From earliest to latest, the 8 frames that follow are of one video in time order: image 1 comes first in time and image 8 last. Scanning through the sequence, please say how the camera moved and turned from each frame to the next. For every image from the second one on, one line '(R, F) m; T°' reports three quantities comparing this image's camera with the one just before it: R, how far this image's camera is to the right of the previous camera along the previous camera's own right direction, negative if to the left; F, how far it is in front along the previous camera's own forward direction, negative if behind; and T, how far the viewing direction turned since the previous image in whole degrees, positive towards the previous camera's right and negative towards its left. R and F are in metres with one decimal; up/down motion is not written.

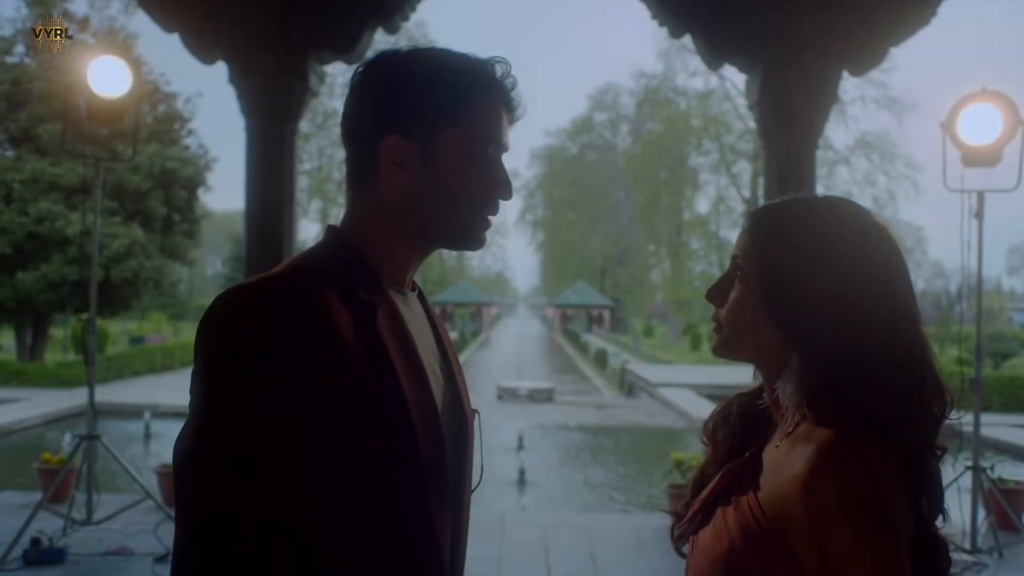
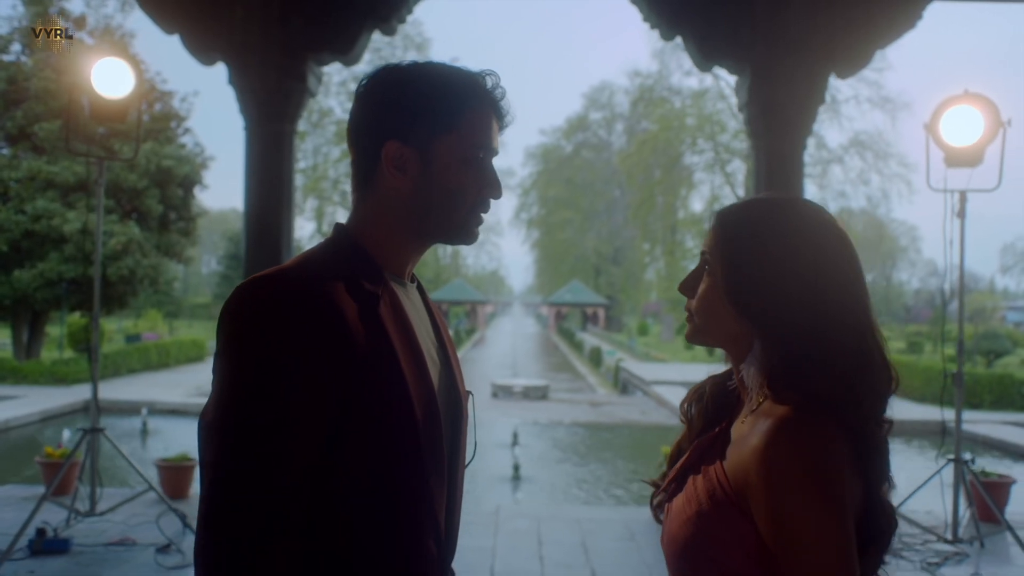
(0.0, -0.1) m; 0°
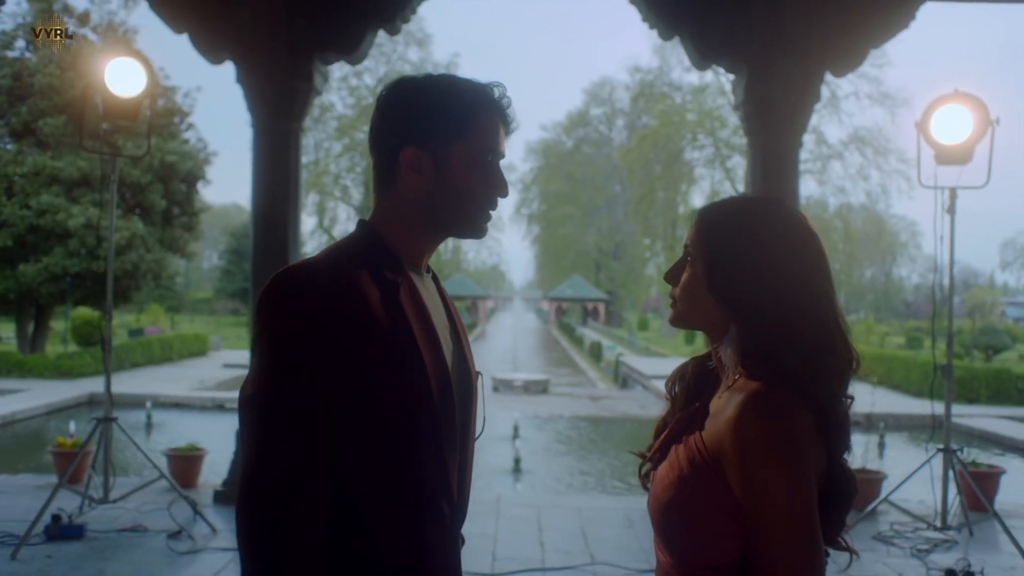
(0.0, -0.1) m; 0°
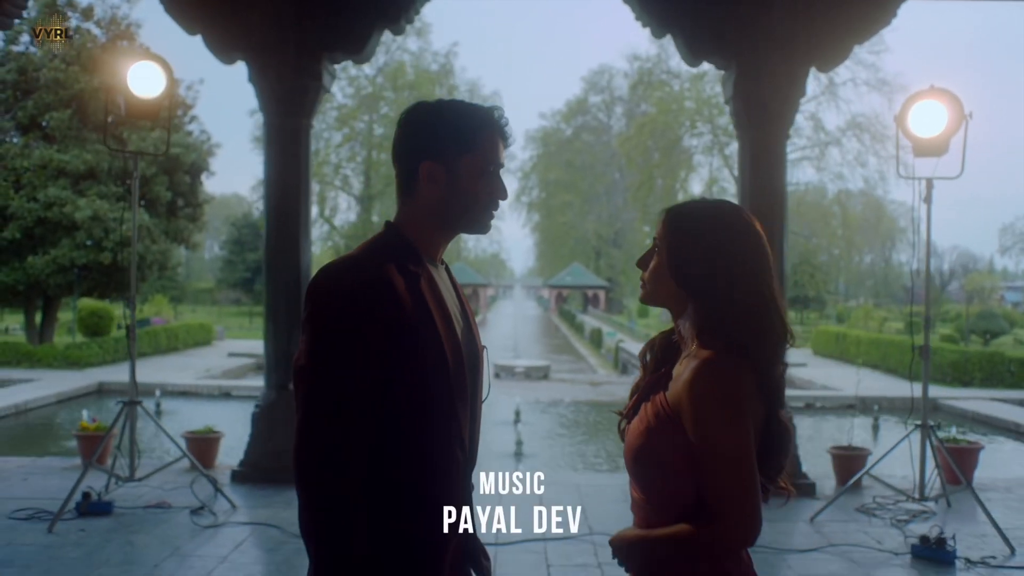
(0.0, -0.3) m; 0°
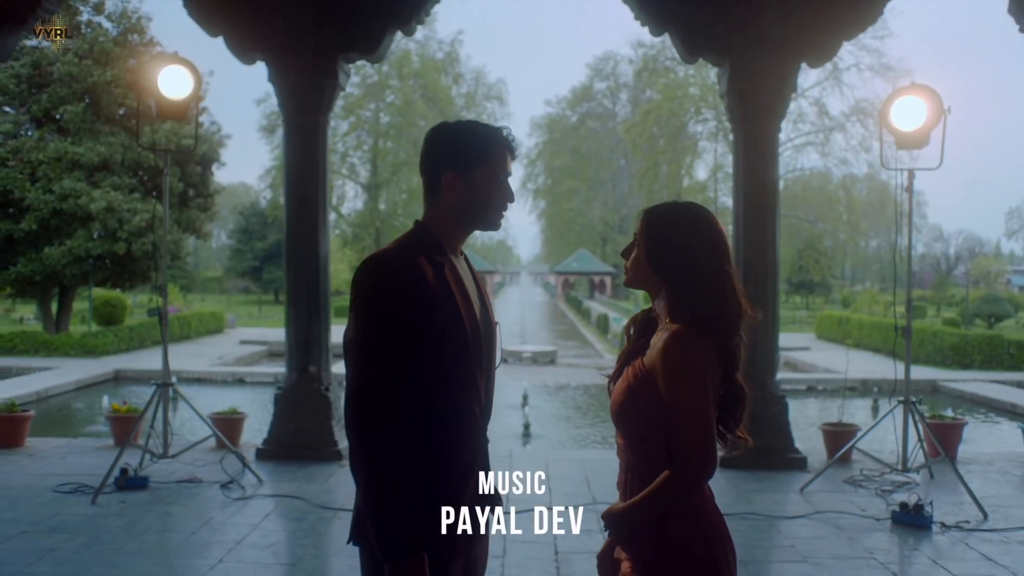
(0.0, -0.3) m; 0°
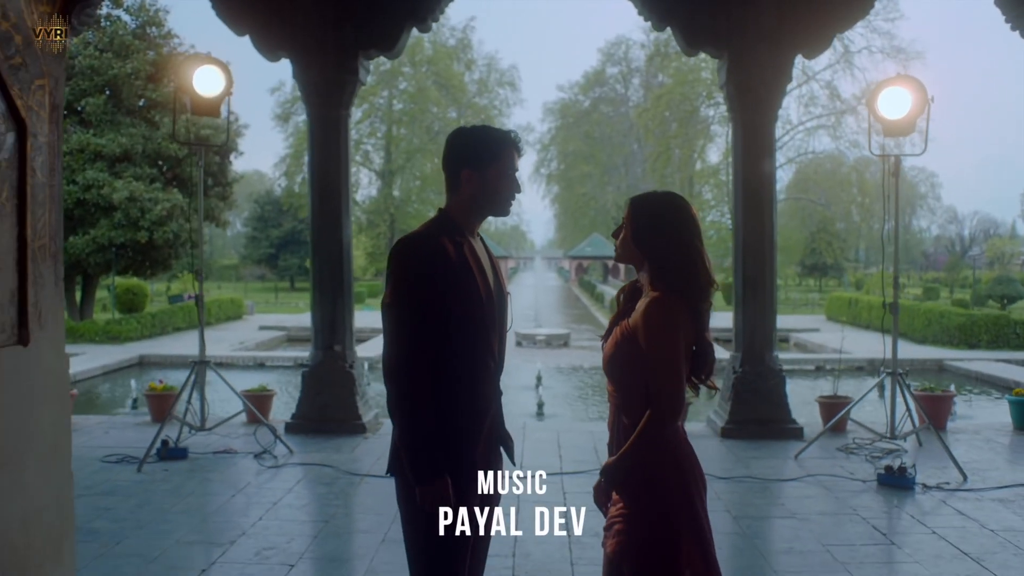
(0.0, -0.4) m; -1°
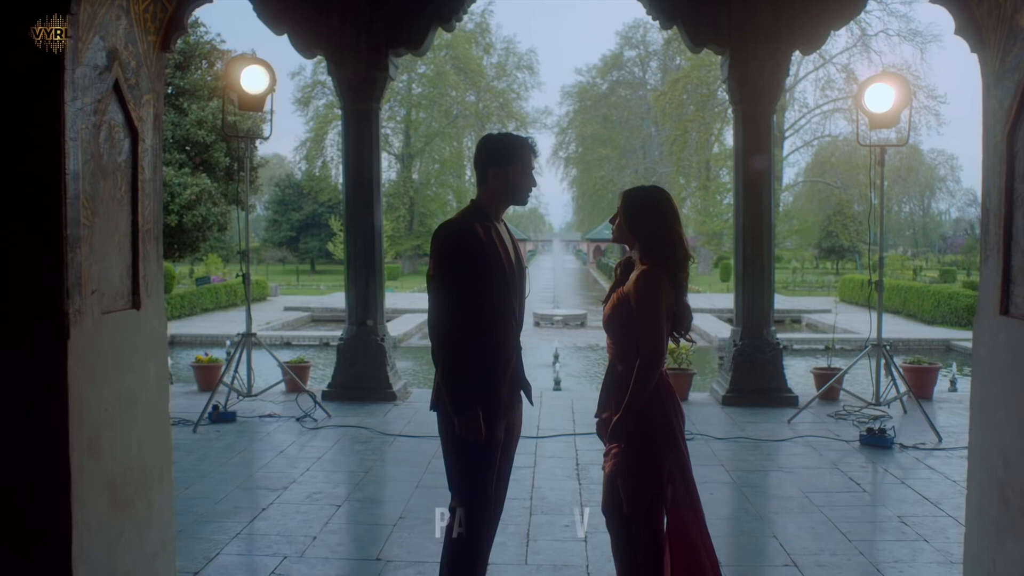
(0.0, -0.5) m; -1°
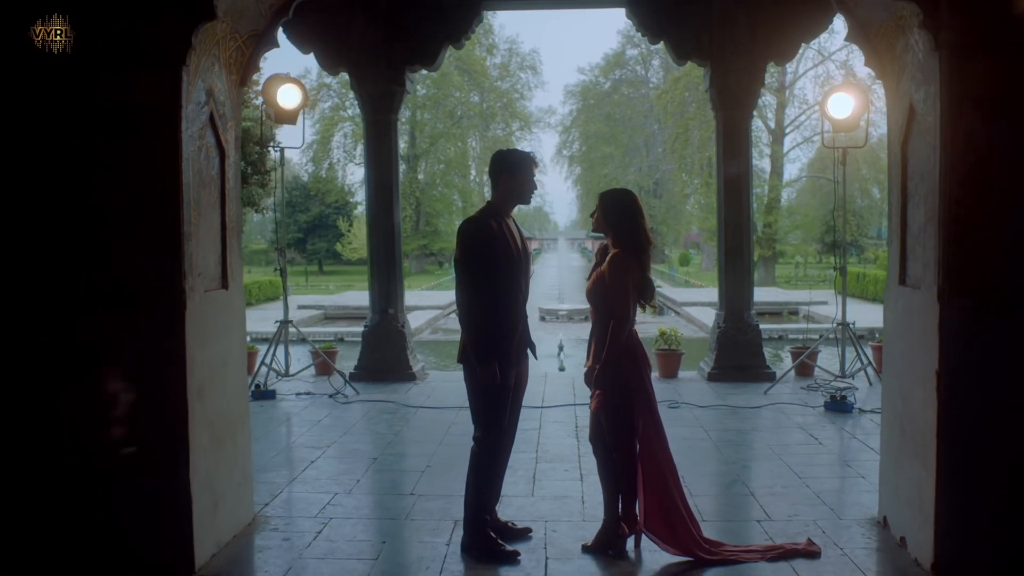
(0.0, -0.8) m; 0°
